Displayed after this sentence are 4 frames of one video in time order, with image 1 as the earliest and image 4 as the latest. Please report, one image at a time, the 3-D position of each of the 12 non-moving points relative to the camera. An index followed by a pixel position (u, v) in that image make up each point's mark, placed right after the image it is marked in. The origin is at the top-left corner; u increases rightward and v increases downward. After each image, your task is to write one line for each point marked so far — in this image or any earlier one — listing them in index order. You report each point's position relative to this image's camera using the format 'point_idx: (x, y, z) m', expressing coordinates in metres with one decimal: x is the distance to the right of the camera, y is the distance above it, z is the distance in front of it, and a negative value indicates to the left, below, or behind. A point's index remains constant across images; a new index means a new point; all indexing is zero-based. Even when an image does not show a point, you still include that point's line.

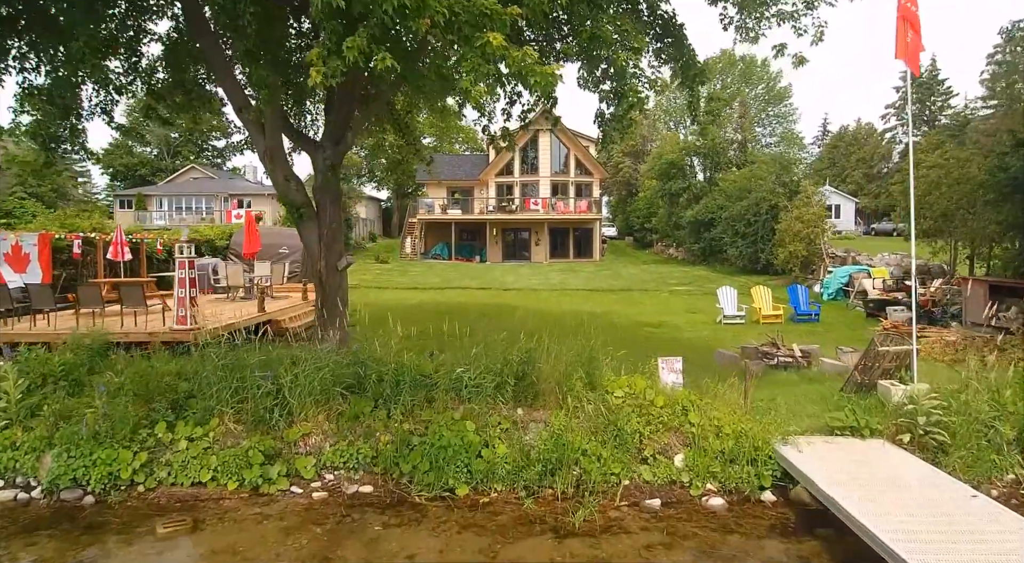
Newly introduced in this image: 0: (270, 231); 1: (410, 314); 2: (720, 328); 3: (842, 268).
0: (-7.9, +1.7, +19.4) m
1: (-2.5, -0.8, +14.5) m
2: (+4.4, -1.0, +12.6) m
3: (+9.5, +0.4, +16.9) m
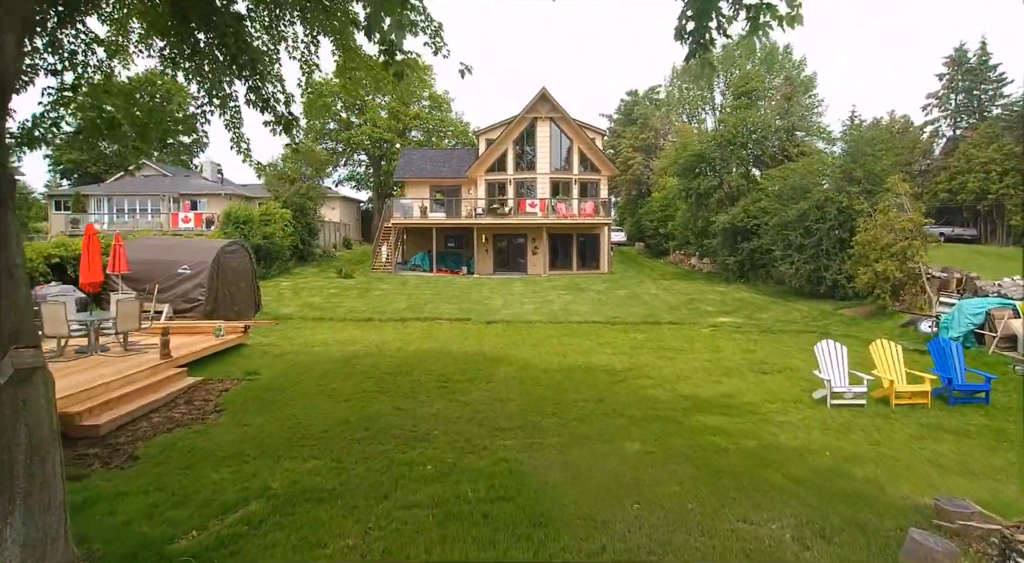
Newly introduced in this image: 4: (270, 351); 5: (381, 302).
0: (-8.3, +1.0, +14.3) m
1: (-2.9, -1.5, +9.4) m
2: (+4.1, -1.8, +7.5) m
3: (+9.2, -0.4, +11.8) m
4: (-4.7, -1.4, +11.4) m
5: (-4.1, -0.6, +18.2) m
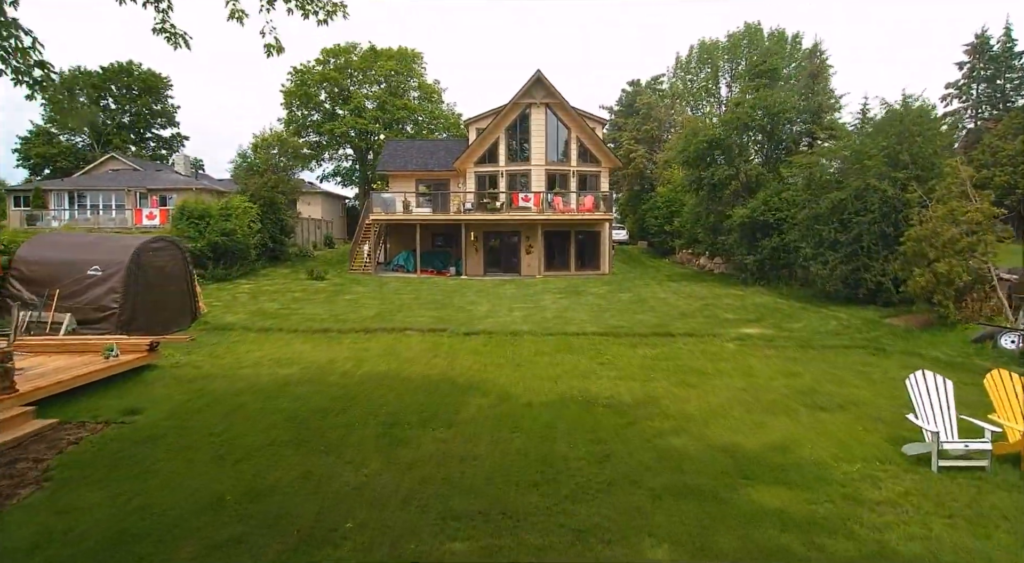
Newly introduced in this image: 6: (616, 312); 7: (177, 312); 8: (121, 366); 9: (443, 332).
0: (-8.7, +0.9, +11.9) m
1: (-3.2, -1.6, +7.0) m
2: (+3.7, -1.8, +5.0) m
3: (+8.8, -0.4, +9.3) m
4: (-5.0, -1.4, +8.9) m
5: (-4.4, -0.7, +15.8) m
6: (+2.6, -0.8, +14.8) m
7: (-7.1, -0.6, +12.5) m
8: (-5.6, -1.2, +8.4) m
9: (-1.5, -1.1, +12.5) m
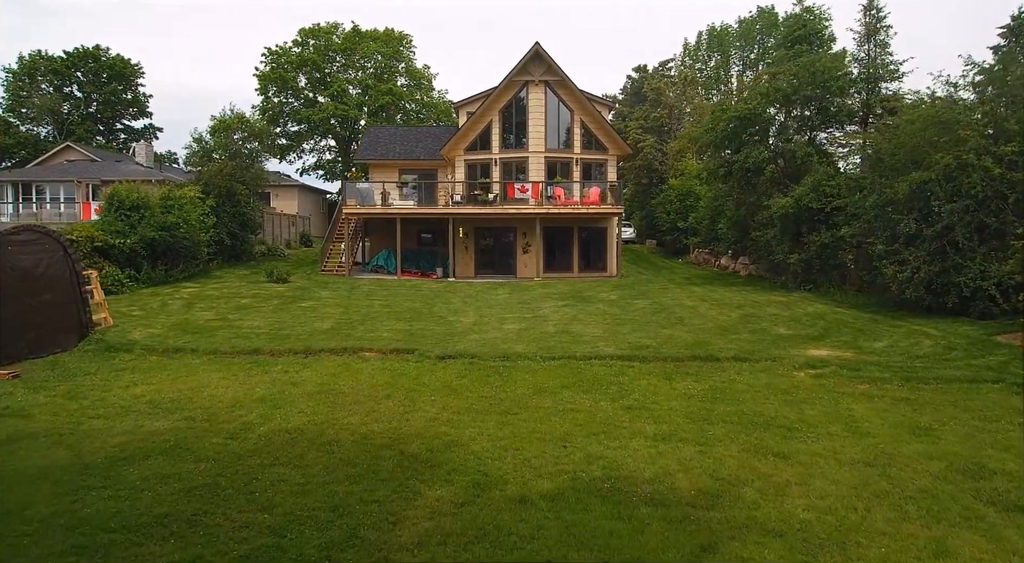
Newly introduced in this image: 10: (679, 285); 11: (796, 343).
0: (-8.8, +0.8, +8.7) m
1: (-3.4, -1.7, +3.8) m
2: (+3.6, -1.9, +1.9) m
3: (+8.7, -0.5, +6.3) m
4: (-5.2, -1.5, +5.8) m
5: (-4.6, -0.8, +12.7) m
6: (+2.5, -0.9, +11.7) m
7: (-7.2, -0.7, +9.3) m
8: (-5.7, -1.3, +5.3) m
9: (-1.6, -1.2, +9.3) m
10: (+5.1, -0.1, +17.9) m
11: (+4.8, -1.0, +9.9) m
